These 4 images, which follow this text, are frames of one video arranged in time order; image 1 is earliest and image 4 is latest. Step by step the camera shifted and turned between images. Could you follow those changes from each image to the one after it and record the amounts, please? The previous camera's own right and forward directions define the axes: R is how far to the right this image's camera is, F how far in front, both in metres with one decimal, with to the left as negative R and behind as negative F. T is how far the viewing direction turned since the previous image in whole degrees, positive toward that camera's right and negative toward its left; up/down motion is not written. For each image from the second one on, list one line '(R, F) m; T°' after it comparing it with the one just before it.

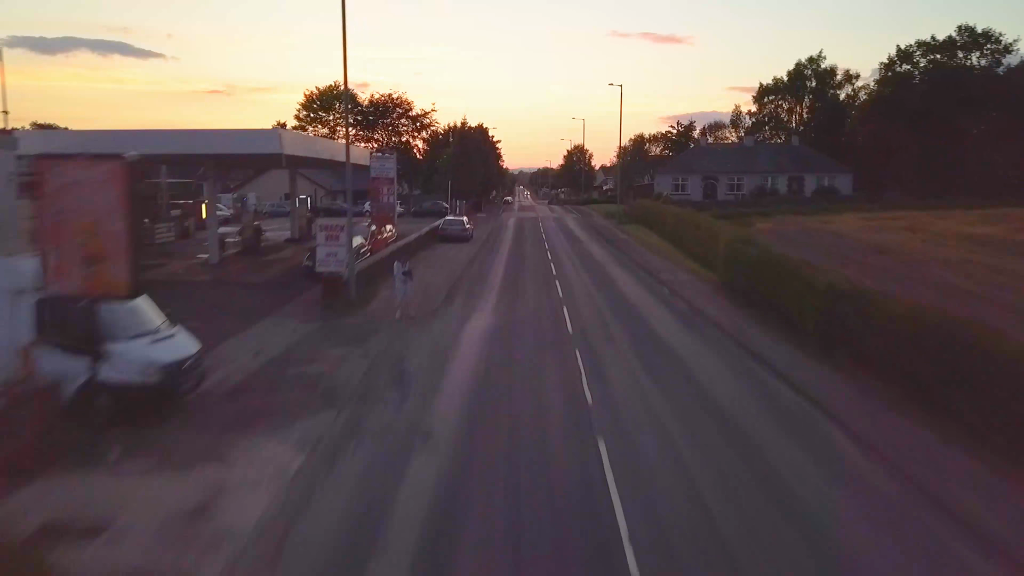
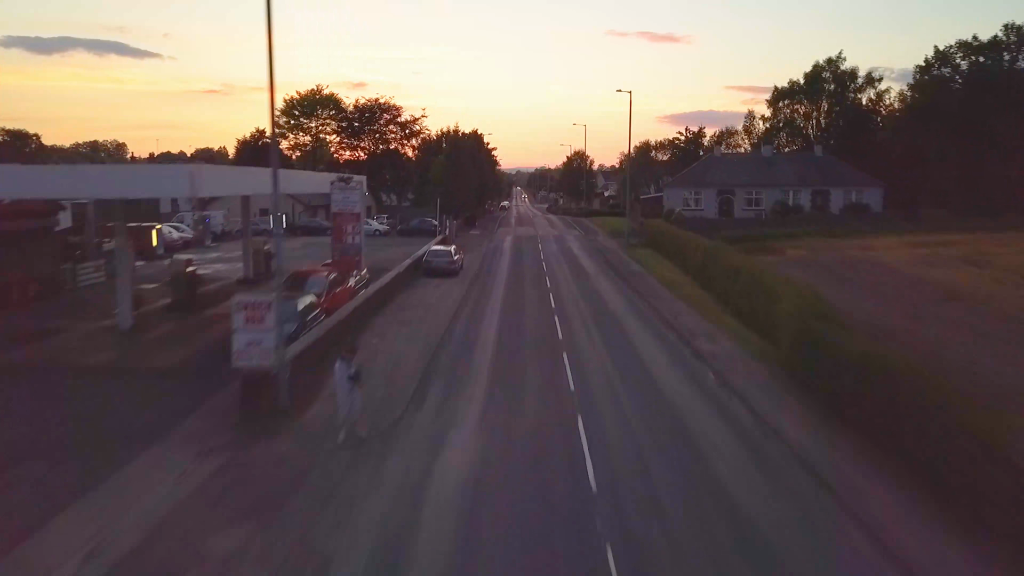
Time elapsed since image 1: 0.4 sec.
(0.0, +2.3) m; 0°
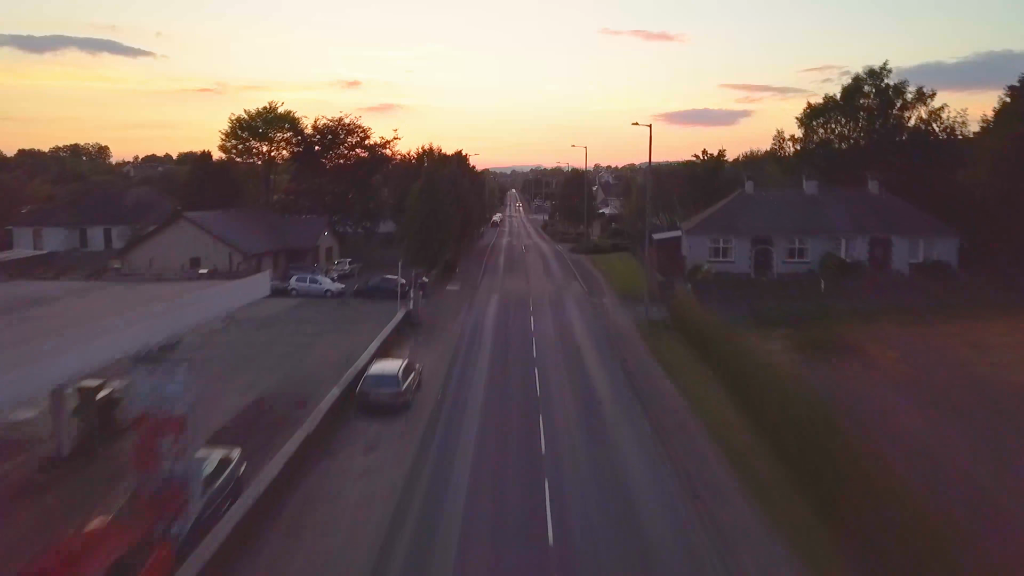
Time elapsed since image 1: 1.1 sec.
(+0.2, +4.5) m; 0°
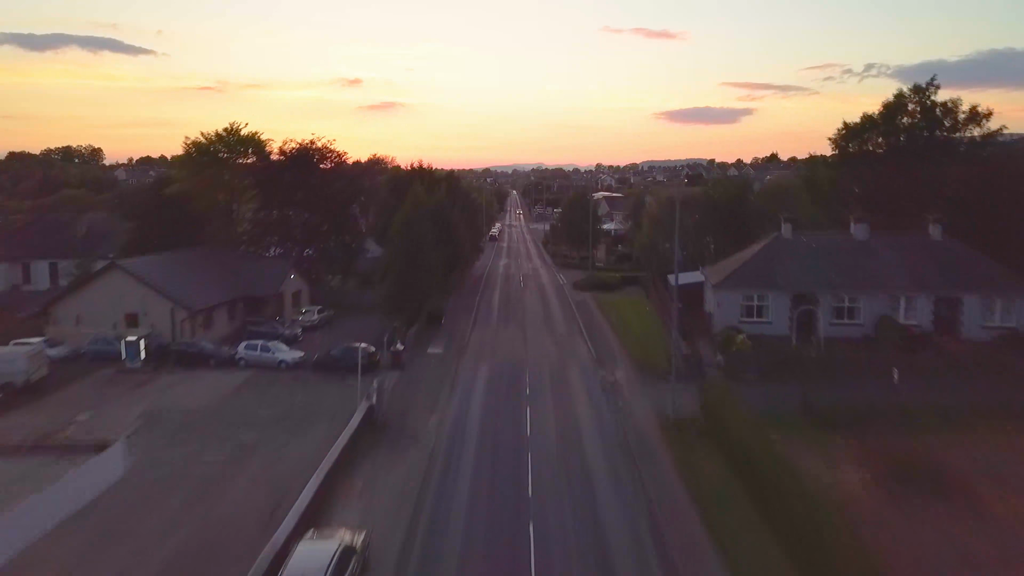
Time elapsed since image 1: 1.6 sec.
(+0.1, +3.1) m; 0°
